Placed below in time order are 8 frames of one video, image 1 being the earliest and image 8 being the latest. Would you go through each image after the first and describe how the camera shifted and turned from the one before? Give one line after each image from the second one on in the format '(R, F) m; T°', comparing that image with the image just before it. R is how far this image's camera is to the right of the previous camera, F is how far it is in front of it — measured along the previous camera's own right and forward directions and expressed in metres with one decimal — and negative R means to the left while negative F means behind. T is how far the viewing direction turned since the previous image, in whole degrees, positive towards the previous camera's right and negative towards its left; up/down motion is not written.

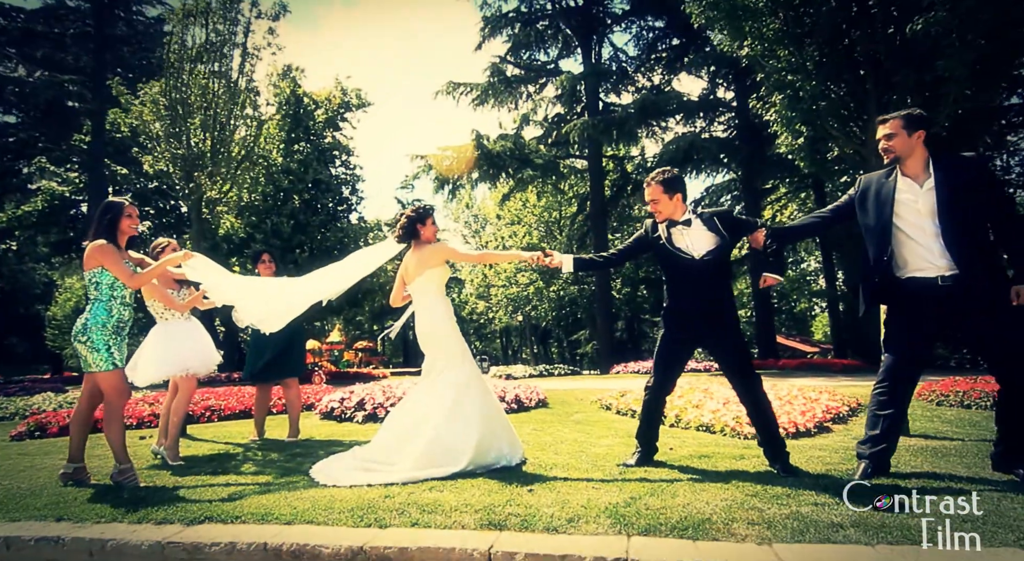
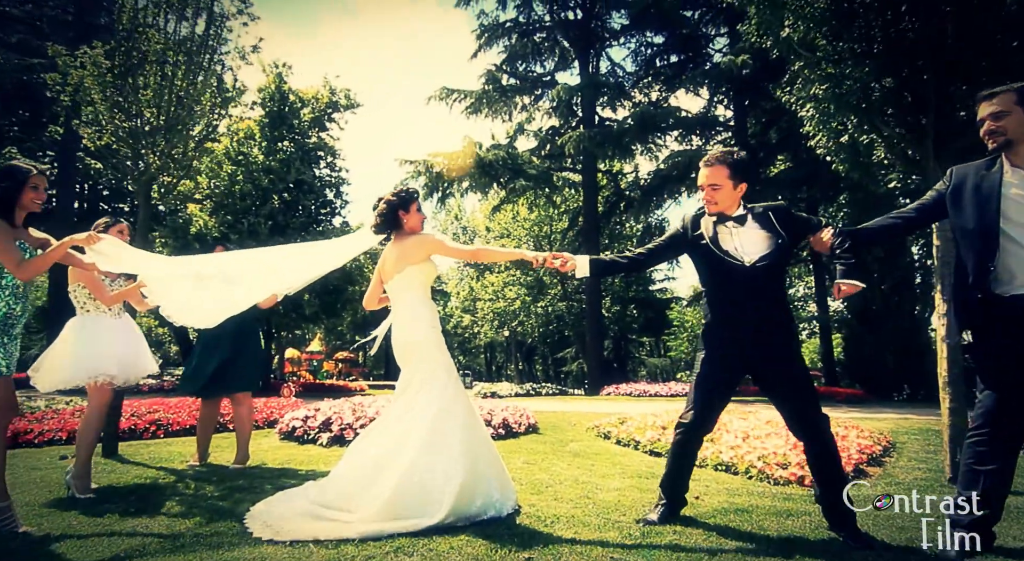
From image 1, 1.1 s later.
(-0.1, +0.9) m; +1°
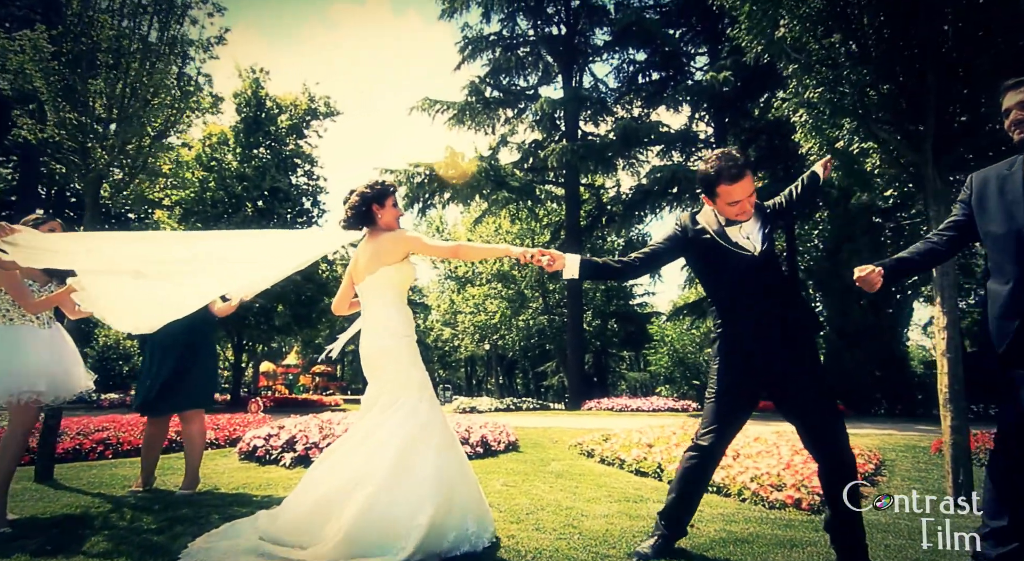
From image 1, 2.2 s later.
(0.0, +0.4) m; +2°
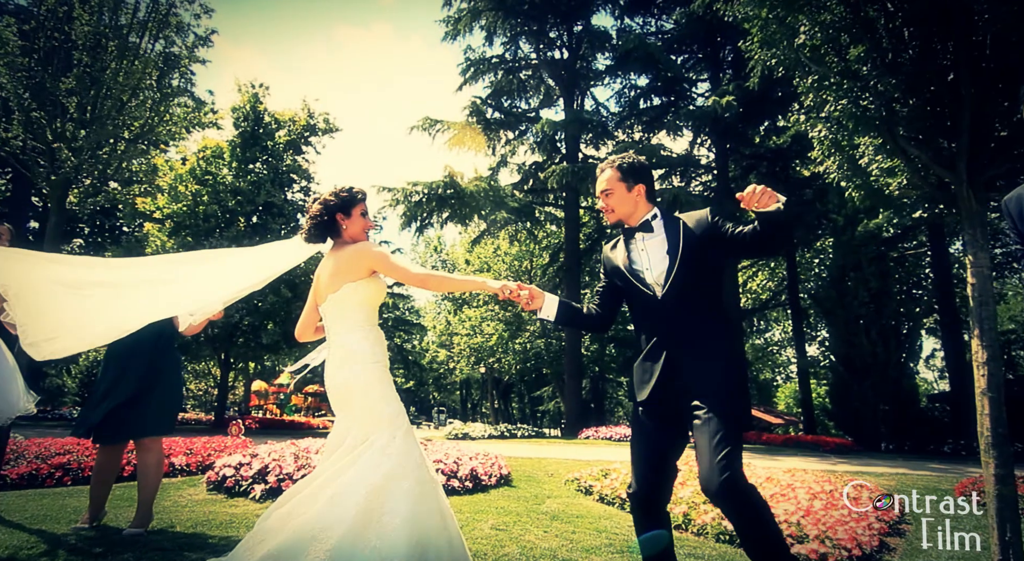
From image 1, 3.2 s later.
(0.0, +0.4) m; 0°
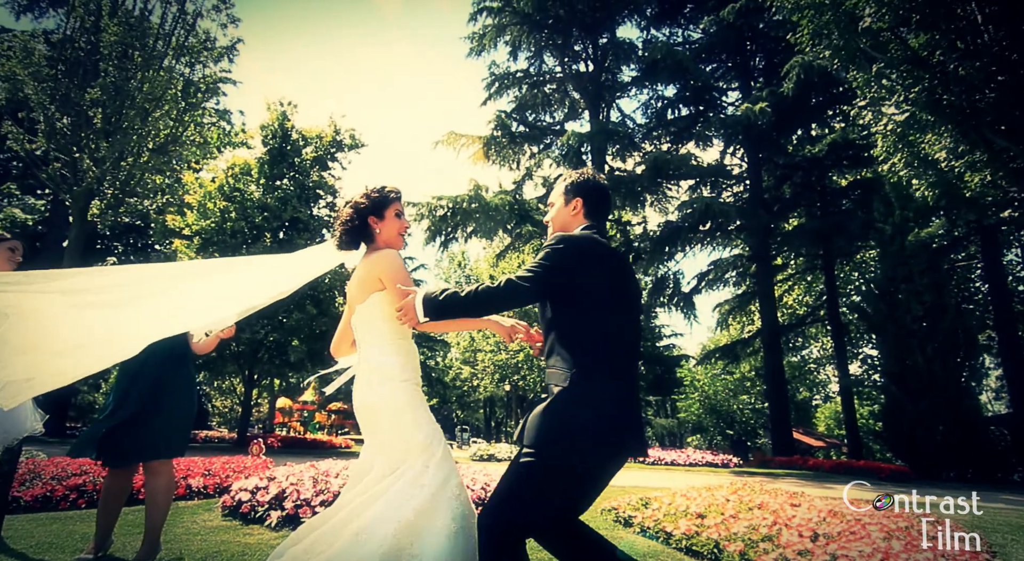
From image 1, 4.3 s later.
(-0.1, +0.4) m; -2°
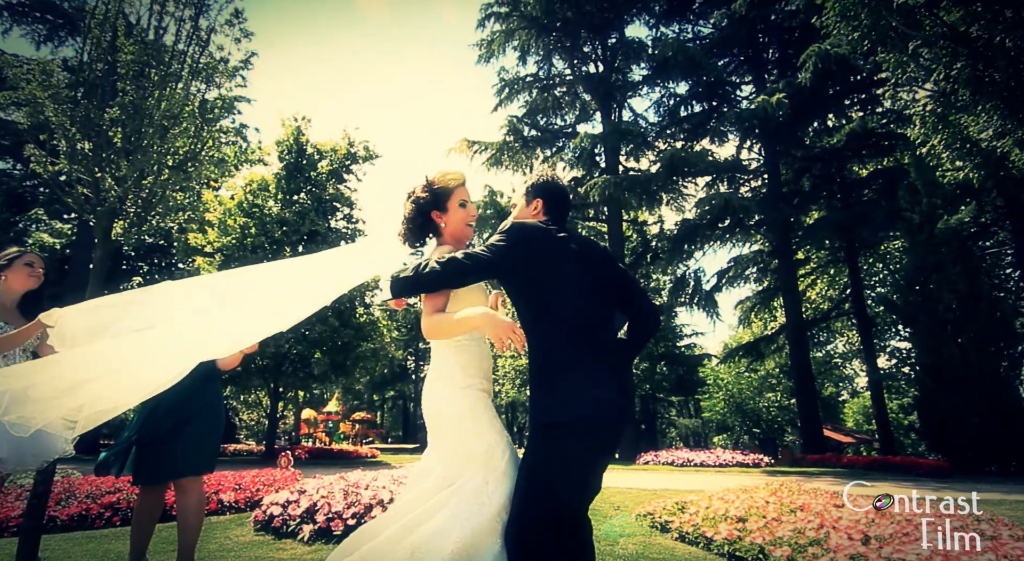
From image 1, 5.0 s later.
(-0.1, +0.1) m; -2°
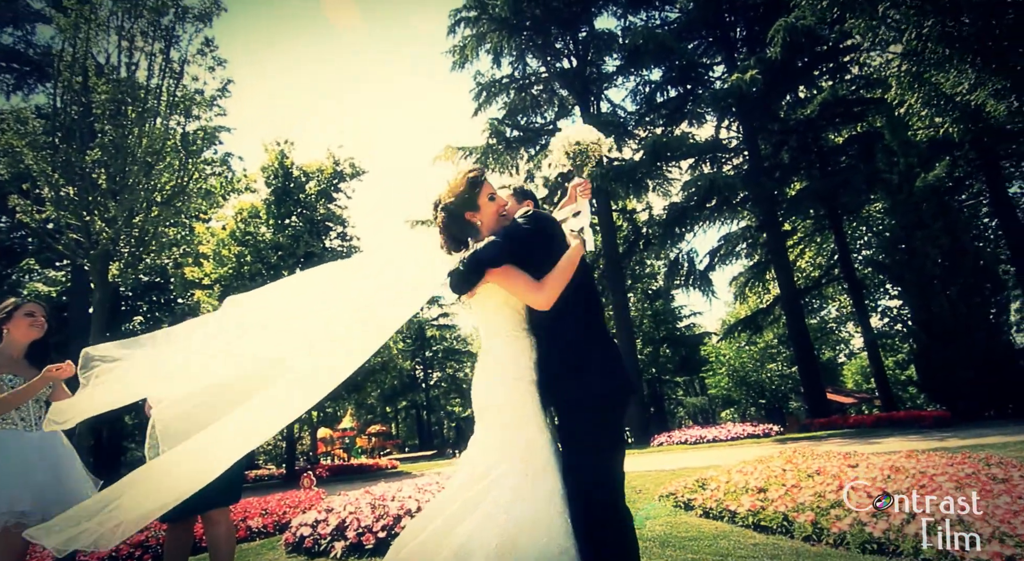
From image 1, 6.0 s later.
(-0.1, -0.2) m; +1°
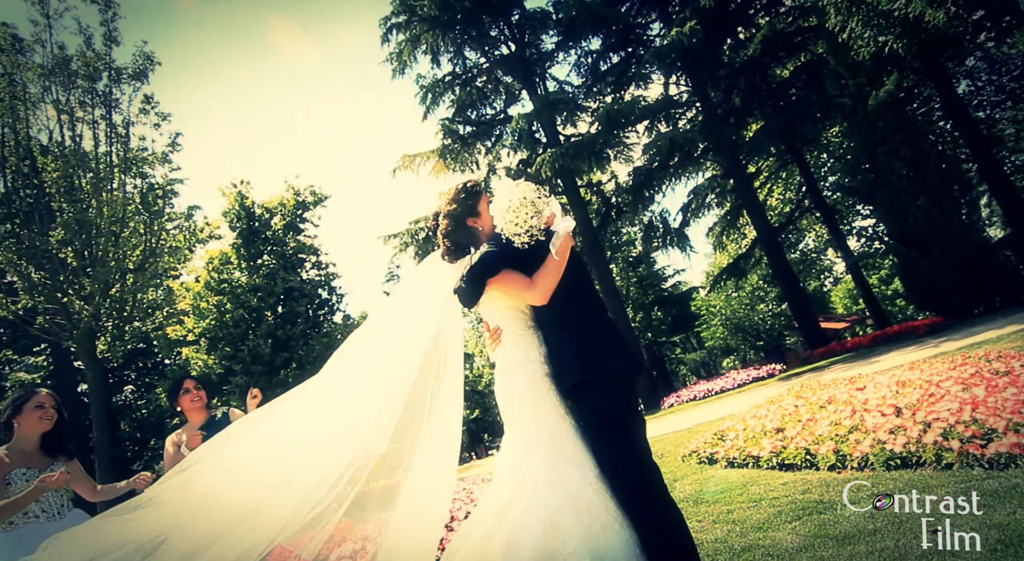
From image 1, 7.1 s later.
(0.0, 0.0) m; +2°
